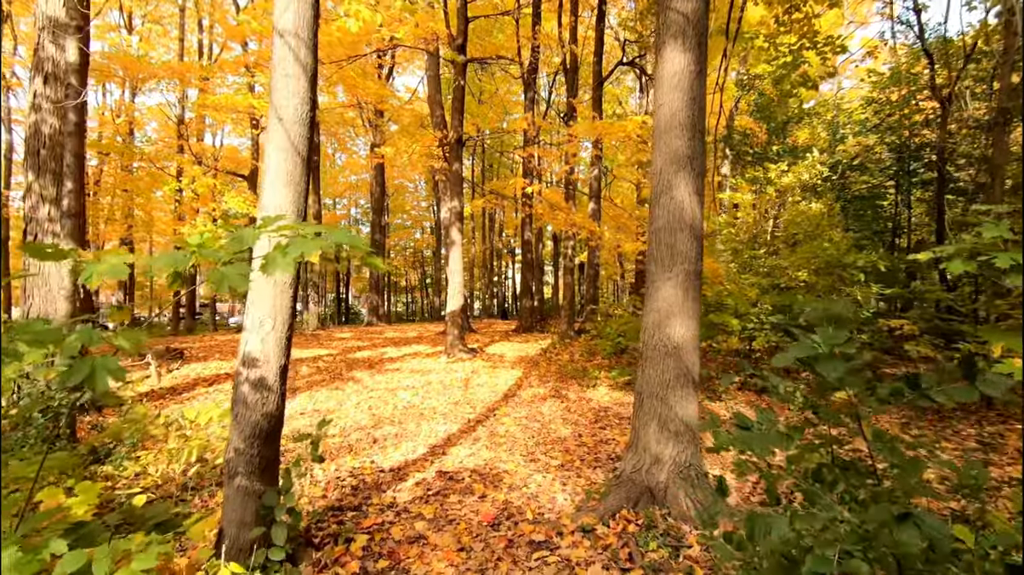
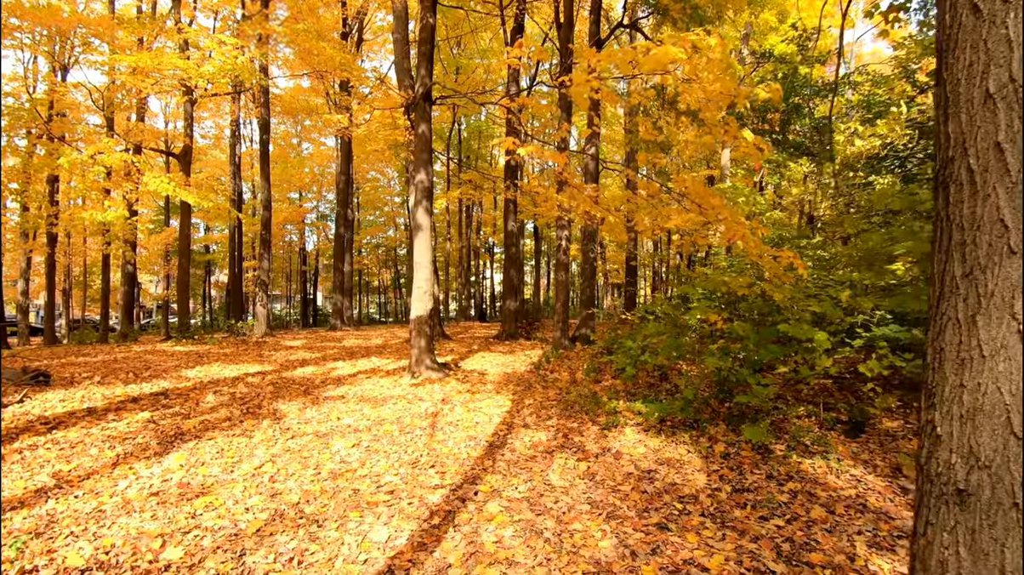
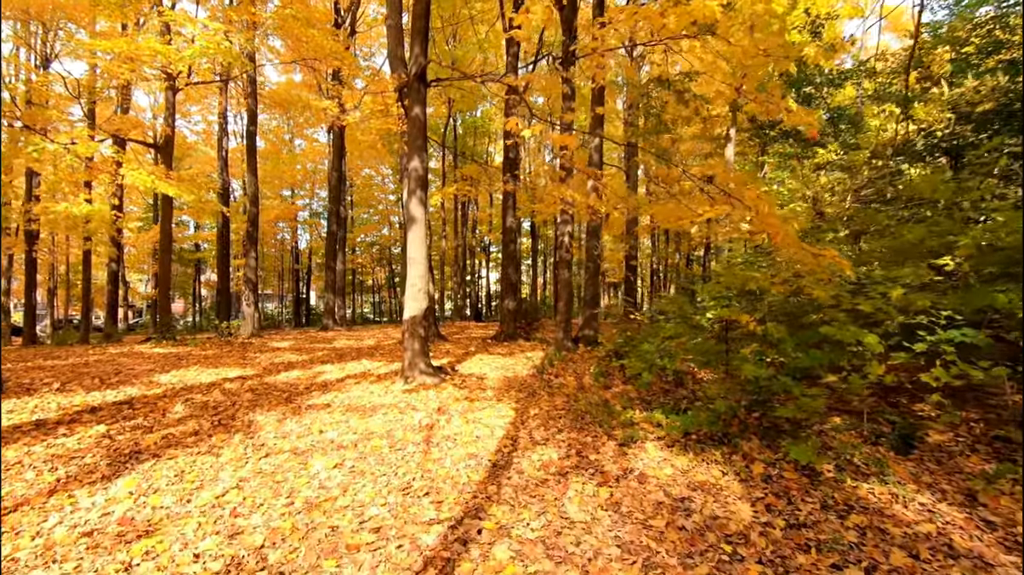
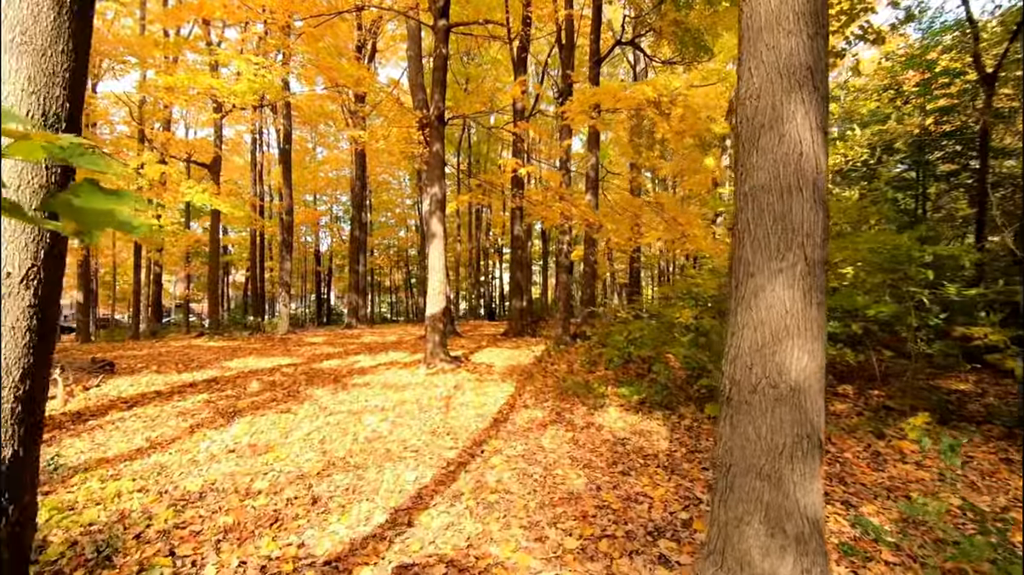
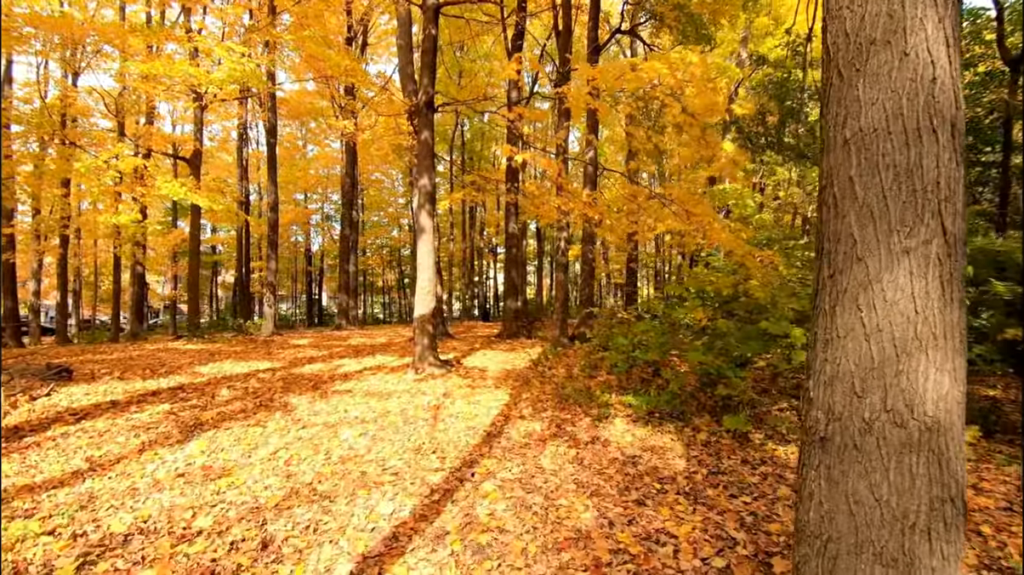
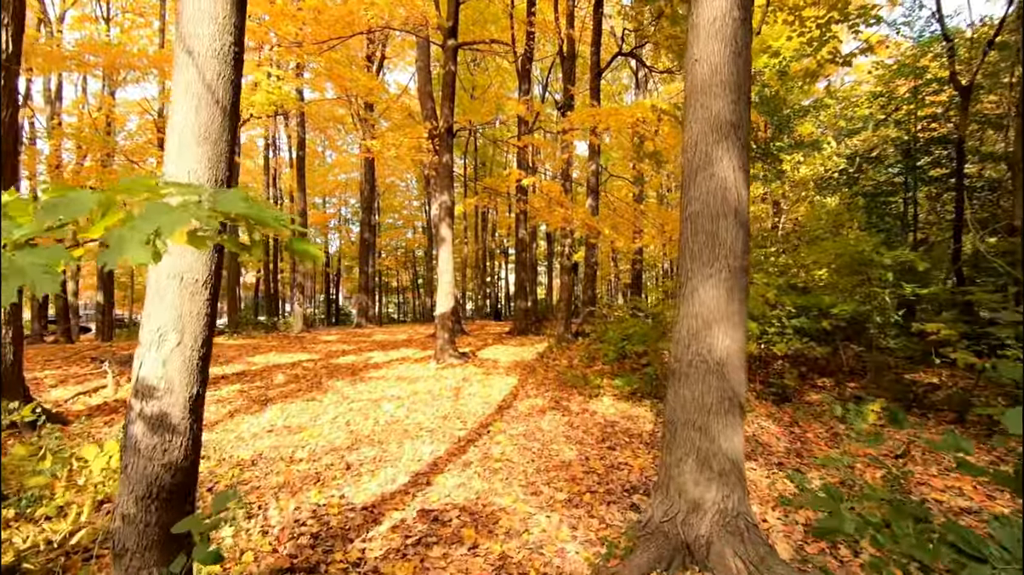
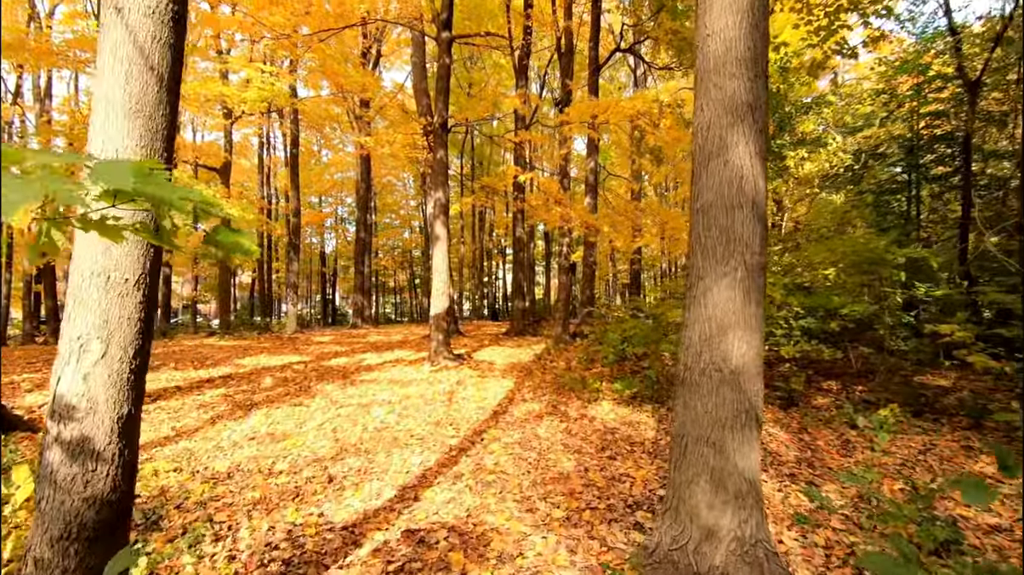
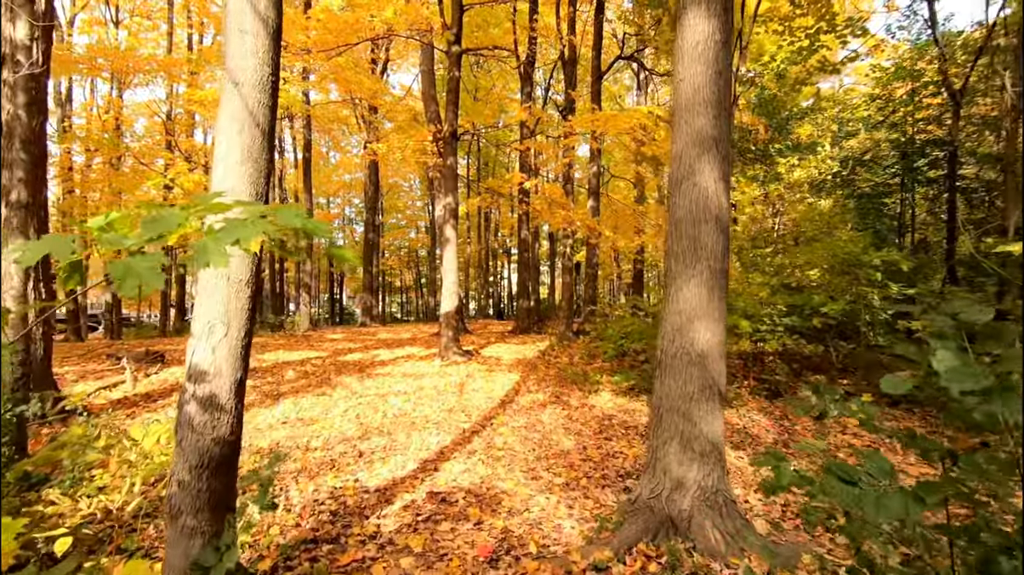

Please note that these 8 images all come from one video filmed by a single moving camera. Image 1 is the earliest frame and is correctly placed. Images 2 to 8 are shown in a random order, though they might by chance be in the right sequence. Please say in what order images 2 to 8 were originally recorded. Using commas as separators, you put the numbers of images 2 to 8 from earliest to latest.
8, 6, 7, 4, 5, 2, 3
